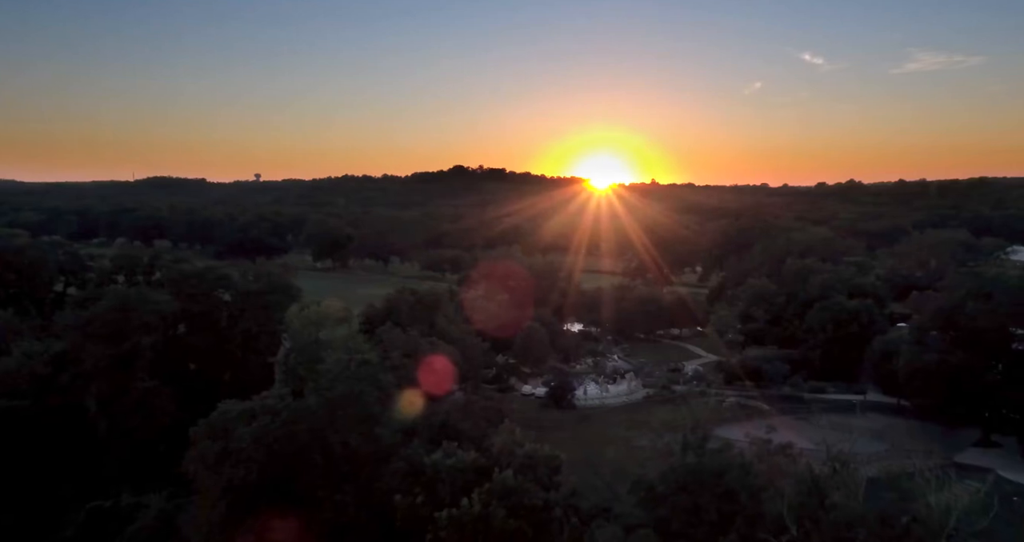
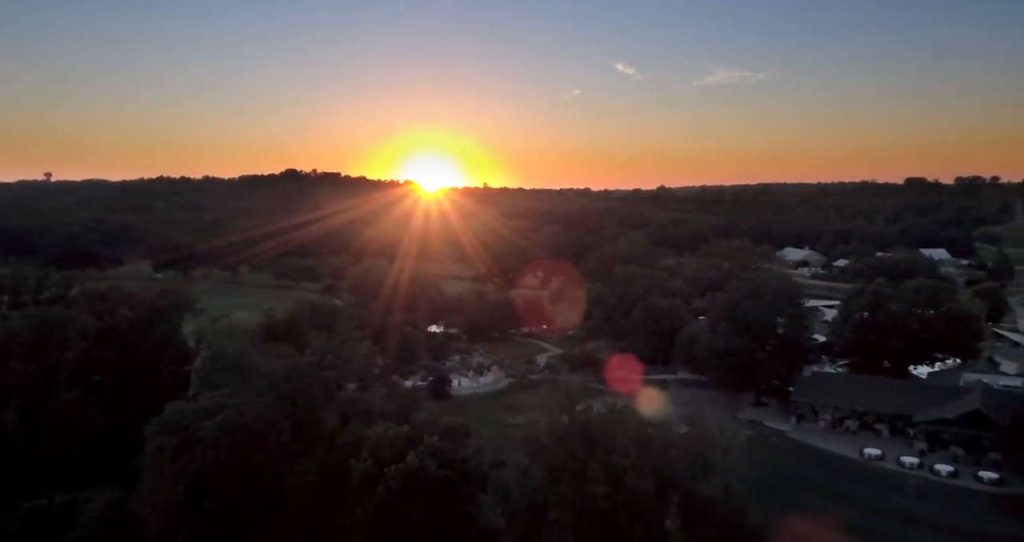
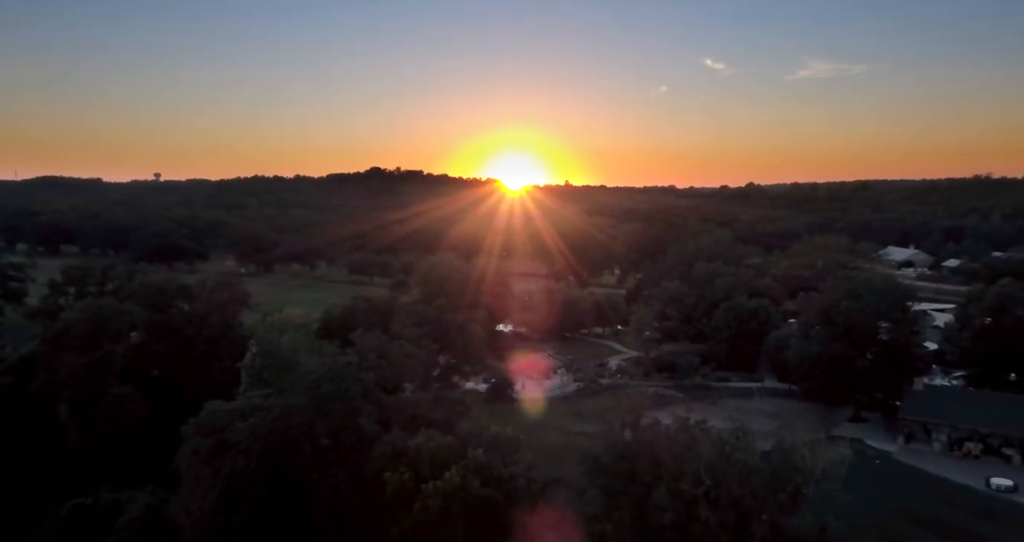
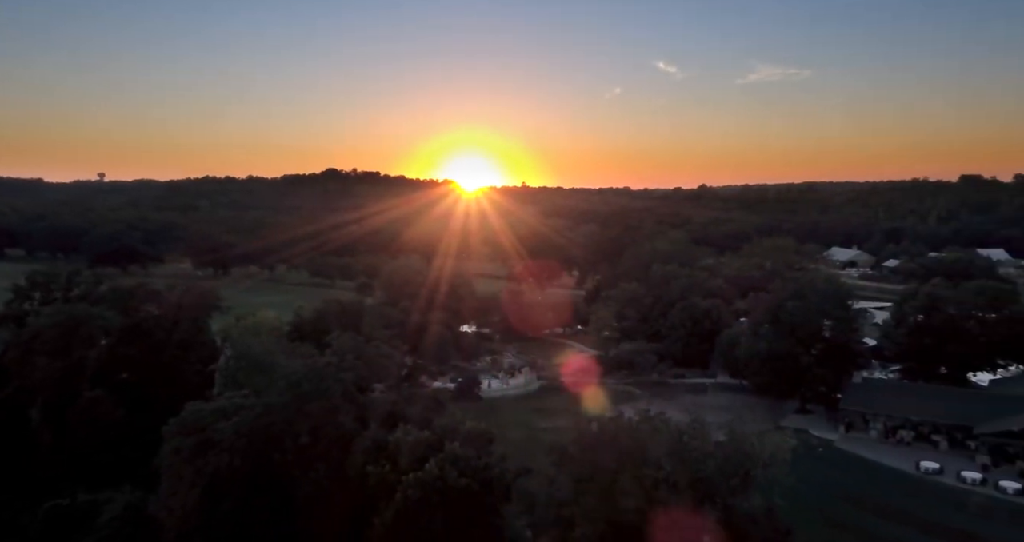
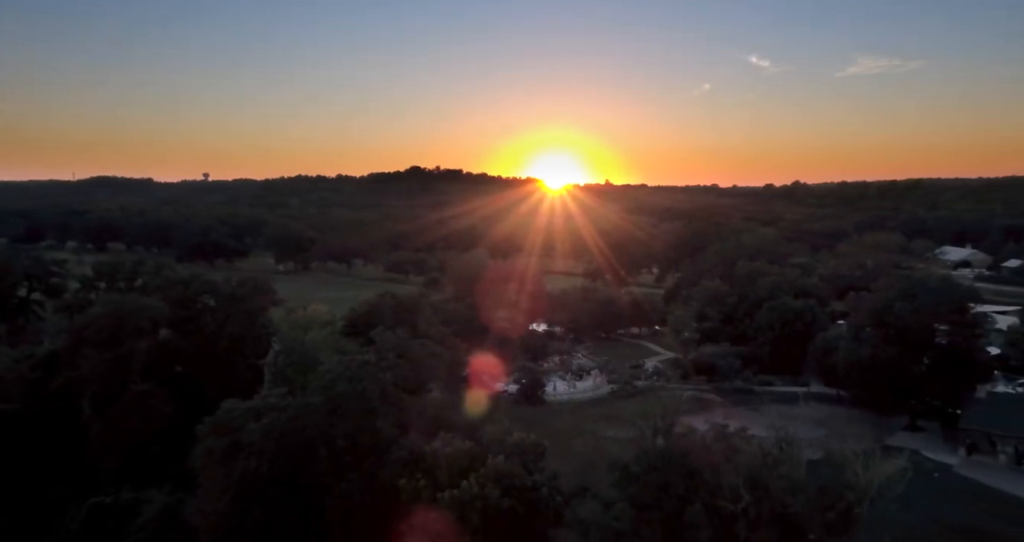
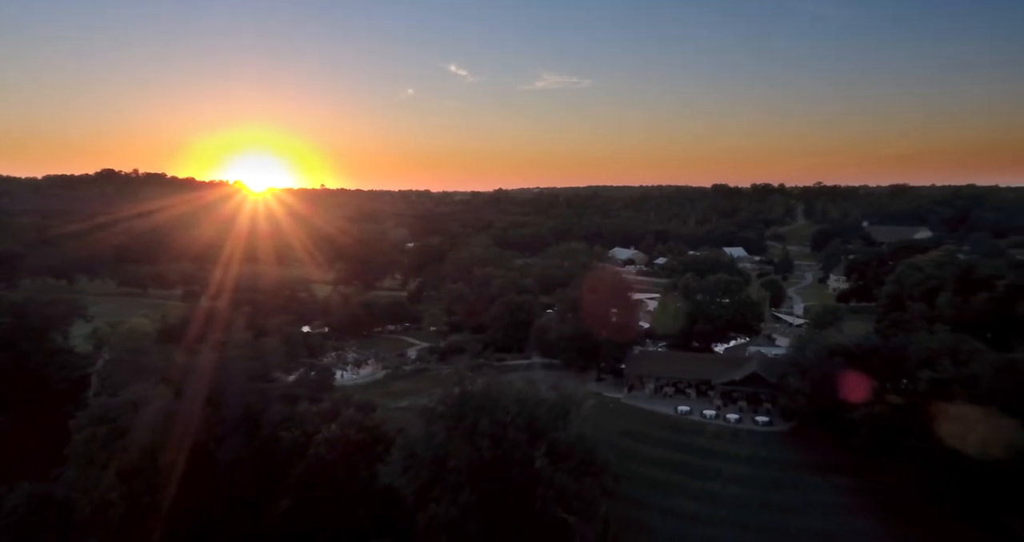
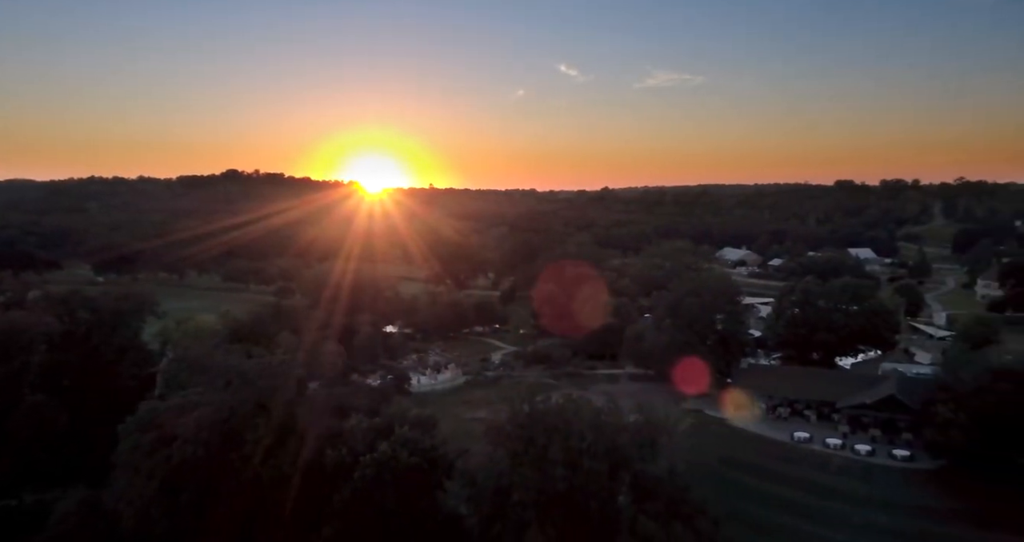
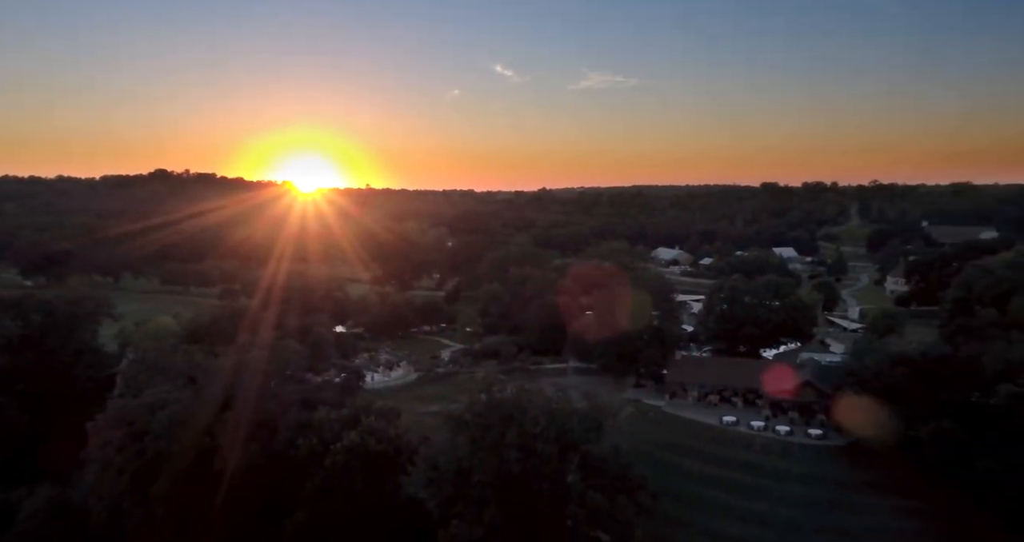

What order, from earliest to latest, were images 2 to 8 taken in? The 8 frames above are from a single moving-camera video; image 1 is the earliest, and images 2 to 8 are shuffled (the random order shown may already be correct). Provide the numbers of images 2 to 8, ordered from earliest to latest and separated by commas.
5, 3, 4, 2, 7, 8, 6
